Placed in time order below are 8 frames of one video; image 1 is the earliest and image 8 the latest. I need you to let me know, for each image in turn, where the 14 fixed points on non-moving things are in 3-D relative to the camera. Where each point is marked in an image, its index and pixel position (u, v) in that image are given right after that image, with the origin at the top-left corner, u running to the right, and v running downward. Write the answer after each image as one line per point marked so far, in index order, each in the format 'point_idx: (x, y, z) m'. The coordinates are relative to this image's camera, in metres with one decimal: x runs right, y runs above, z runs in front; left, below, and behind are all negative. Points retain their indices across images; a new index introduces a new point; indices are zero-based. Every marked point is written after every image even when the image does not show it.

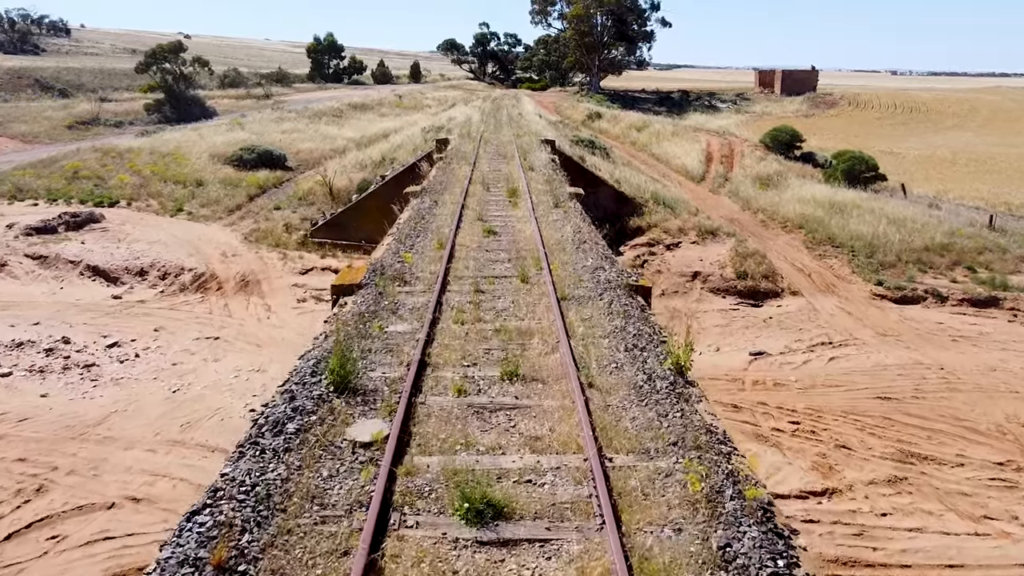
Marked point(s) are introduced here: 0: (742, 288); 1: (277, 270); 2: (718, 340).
0: (+5.3, 0.0, +14.9) m
1: (-6.0, +0.4, +16.5) m
2: (+4.2, -1.1, +13.2) m
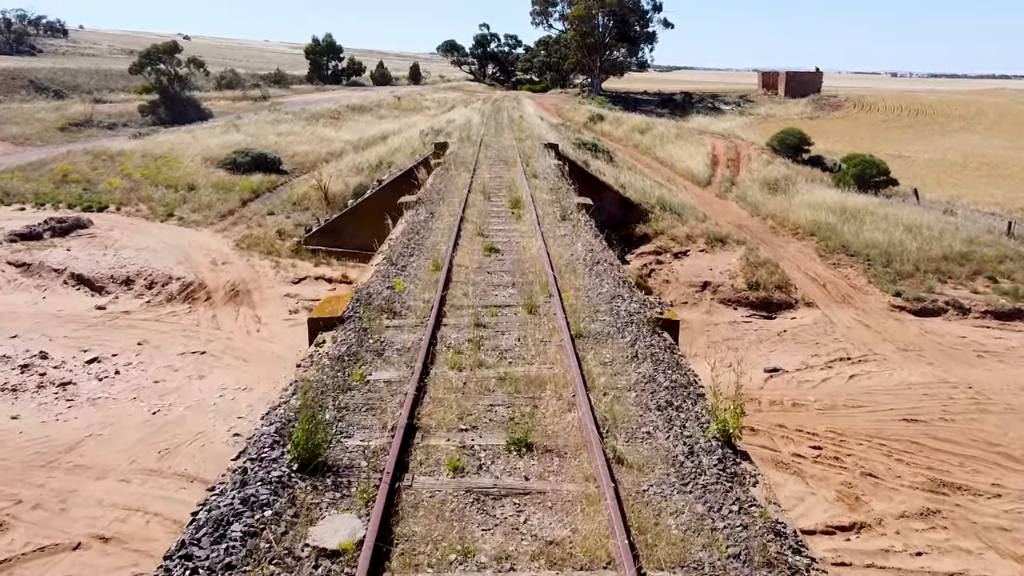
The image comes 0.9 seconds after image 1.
0: (+5.3, -0.2, +14.2) m
1: (-5.9, +0.2, +15.9) m
2: (+4.2, -1.3, +12.5) m
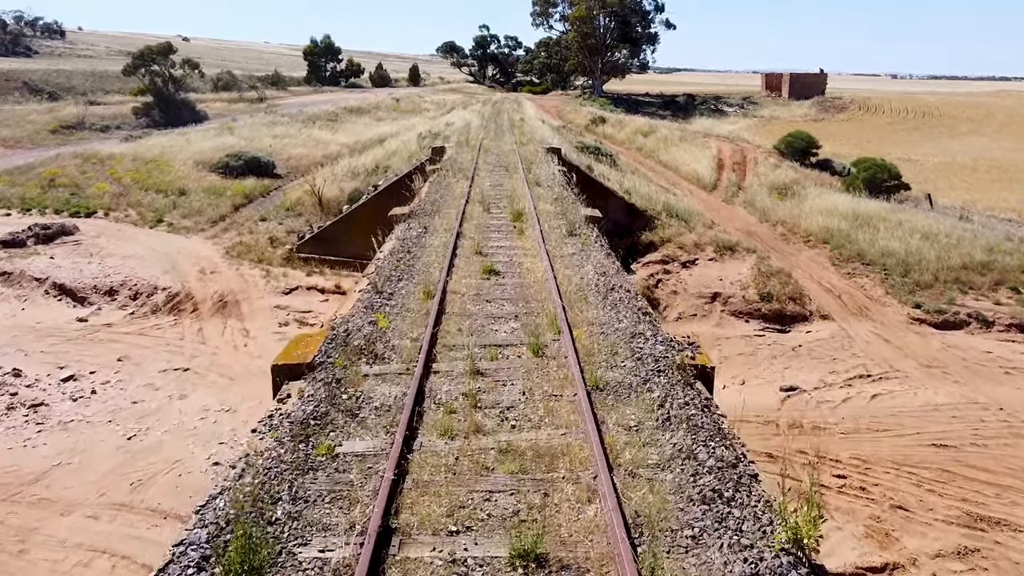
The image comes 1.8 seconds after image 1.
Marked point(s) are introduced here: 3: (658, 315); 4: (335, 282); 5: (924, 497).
0: (+5.3, -0.5, +13.5) m
1: (-5.9, 0.0, +15.2) m
2: (+4.2, -1.6, +11.9) m
3: (+3.1, -0.6, +13.8) m
4: (-4.3, +0.1, +15.7) m
5: (+5.4, -2.7, +8.5) m
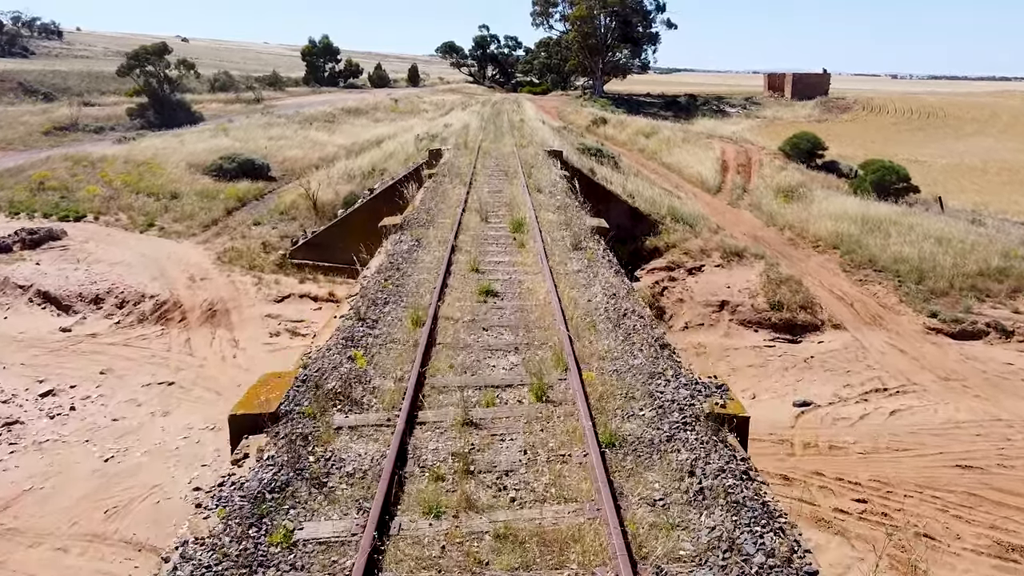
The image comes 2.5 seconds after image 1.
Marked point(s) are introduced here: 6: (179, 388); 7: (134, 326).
0: (+5.3, -0.7, +13.0) m
1: (-5.9, -0.2, +14.7) m
2: (+4.2, -1.7, +11.3) m
3: (+3.1, -0.7, +13.3) m
4: (-4.3, 0.0, +15.1) m
5: (+5.4, -2.9, +8.0) m
6: (-5.7, -1.7, +11.2) m
7: (-7.9, -0.8, +13.6) m
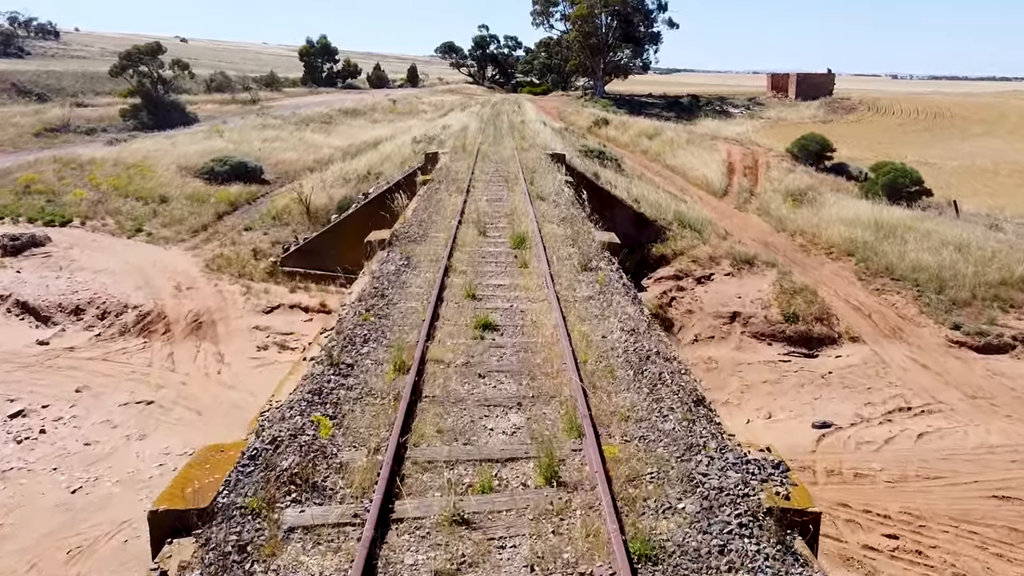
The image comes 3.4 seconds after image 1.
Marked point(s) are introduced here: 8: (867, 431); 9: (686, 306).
0: (+5.3, -0.9, +12.4) m
1: (-5.9, -0.4, +14.0) m
2: (+4.2, -2.0, +10.7) m
3: (+3.1, -1.0, +12.6) m
4: (-4.3, -0.3, +14.5) m
5: (+5.4, -3.1, +7.3) m
6: (-5.7, -1.9, +10.5) m
7: (-7.9, -1.0, +13.0) m
8: (+5.3, -2.2, +9.8) m
9: (+3.6, -0.4, +13.3) m
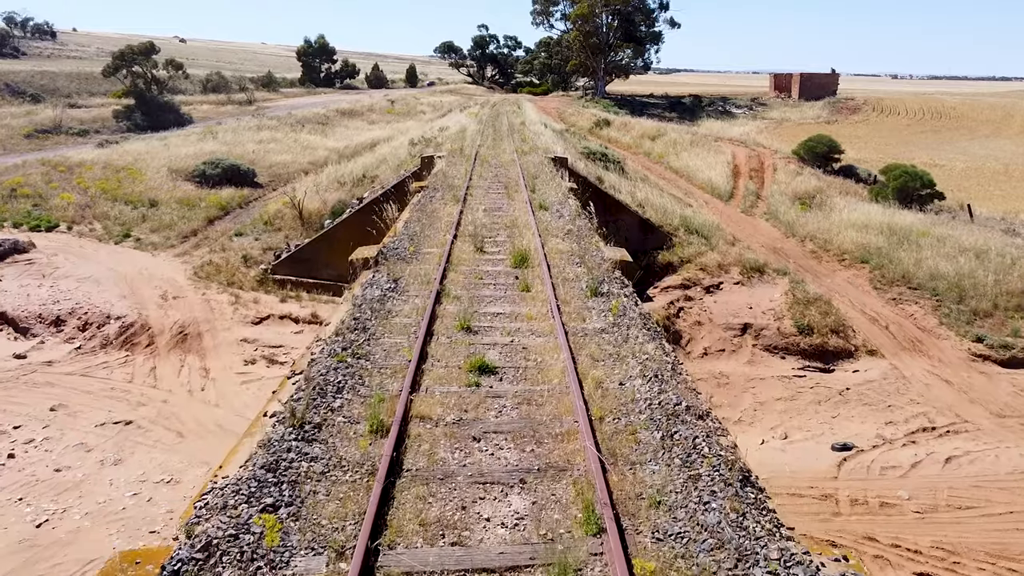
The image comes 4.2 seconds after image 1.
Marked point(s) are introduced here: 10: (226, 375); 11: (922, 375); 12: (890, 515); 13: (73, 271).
0: (+5.3, -1.1, +11.8) m
1: (-5.9, -0.6, +13.4) m
2: (+4.2, -2.2, +10.1) m
3: (+3.1, -1.1, +12.0) m
4: (-4.3, -0.5, +13.9) m
5: (+5.4, -3.3, +6.7) m
6: (-5.7, -2.1, +9.9) m
7: (-7.9, -1.2, +12.4) m
8: (+5.3, -2.3, +9.2) m
9: (+3.6, -0.6, +12.7) m
10: (-5.1, -1.5, +11.5) m
11: (+7.0, -1.5, +11.1) m
12: (+4.6, -2.8, +8.0) m
13: (-10.6, +0.4, +15.7) m
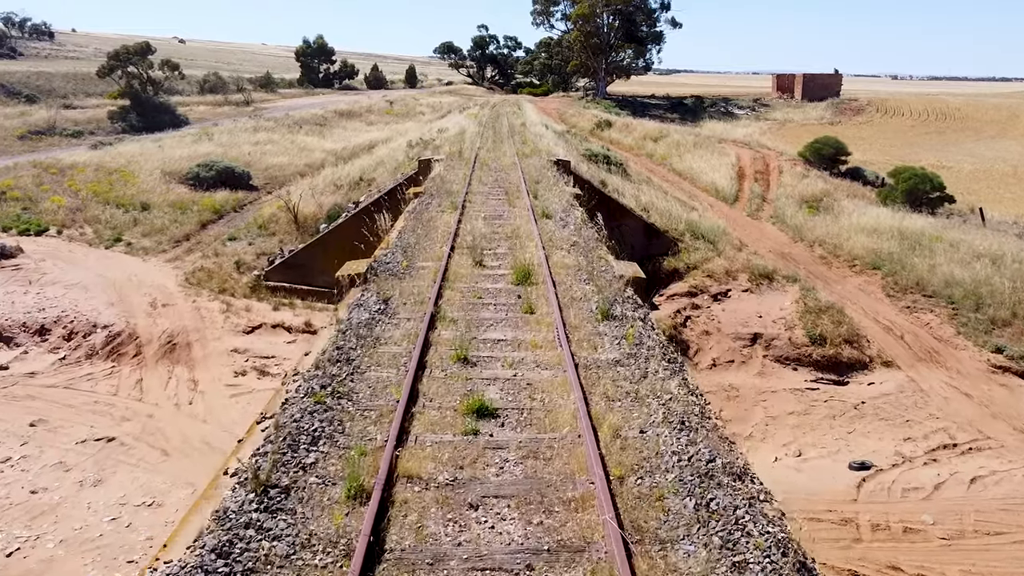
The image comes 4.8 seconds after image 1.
0: (+5.3, -1.2, +11.3) m
1: (-5.9, -0.8, +13.0) m
2: (+4.2, -2.3, +9.6) m
3: (+3.1, -1.3, +11.5) m
4: (-4.3, -0.6, +13.4) m
5: (+5.4, -3.4, +6.3) m
6: (-5.7, -2.3, +9.4) m
7: (-7.9, -1.4, +11.9) m
8: (+5.4, -2.5, +8.8) m
9: (+3.6, -0.7, +12.3) m
10: (-5.0, -1.7, +11.1) m
11: (+7.0, -1.6, +10.7) m
12: (+4.7, -2.9, +7.5) m
13: (-10.6, +0.3, +15.3) m
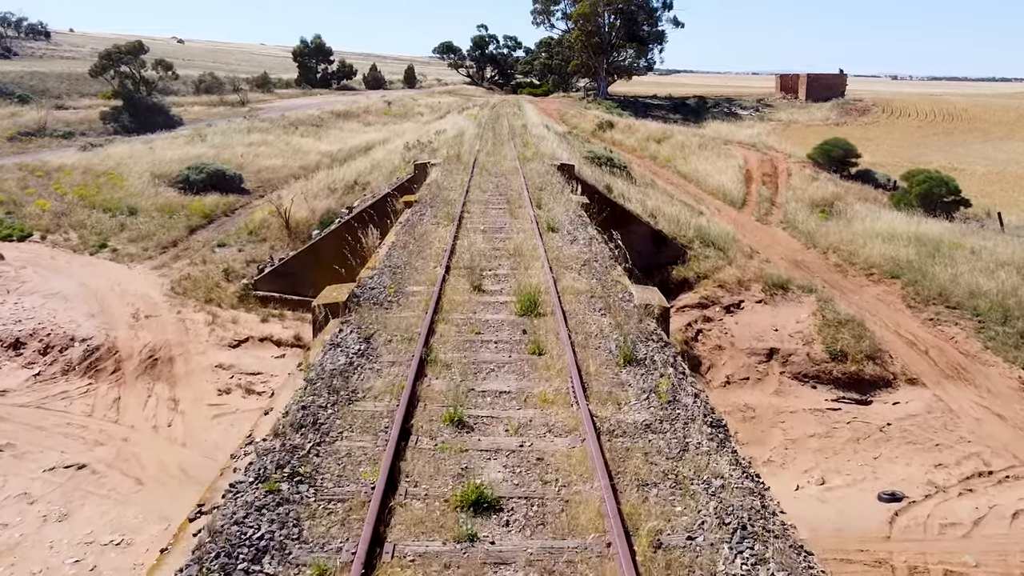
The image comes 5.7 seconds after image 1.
0: (+5.4, -1.4, +10.6) m
1: (-5.9, -1.0, +12.3) m
2: (+4.3, -2.5, +8.9) m
3: (+3.1, -1.5, +10.8) m
4: (-4.2, -0.8, +12.7) m
5: (+5.4, -3.7, +5.6) m
6: (-5.7, -2.5, +8.7) m
7: (-7.9, -1.6, +11.2) m
8: (+5.4, -2.7, +8.1) m
9: (+3.6, -0.9, +11.6) m
10: (-5.0, -1.9, +10.4) m
11: (+7.0, -1.8, +10.0) m
12: (+4.7, -3.1, +6.9) m
13: (-10.6, 0.0, +14.6) m
